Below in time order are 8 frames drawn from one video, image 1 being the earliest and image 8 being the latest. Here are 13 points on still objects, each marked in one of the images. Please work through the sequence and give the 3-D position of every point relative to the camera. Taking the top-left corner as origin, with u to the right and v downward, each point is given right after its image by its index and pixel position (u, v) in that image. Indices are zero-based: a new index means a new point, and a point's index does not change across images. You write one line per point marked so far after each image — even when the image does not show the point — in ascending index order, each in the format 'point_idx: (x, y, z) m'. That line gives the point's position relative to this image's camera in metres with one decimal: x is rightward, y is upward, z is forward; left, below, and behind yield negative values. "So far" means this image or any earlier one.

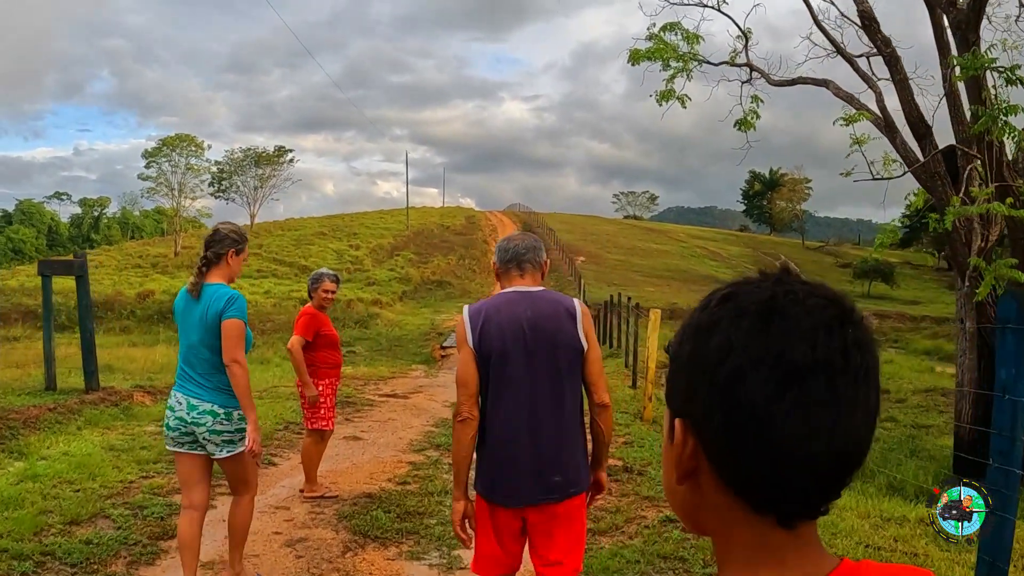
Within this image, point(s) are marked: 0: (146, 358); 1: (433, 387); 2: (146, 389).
0: (-10.1, -2.0, +19.3) m
1: (-1.3, -1.5, +10.6) m
2: (-4.8, -1.3, +9.1) m
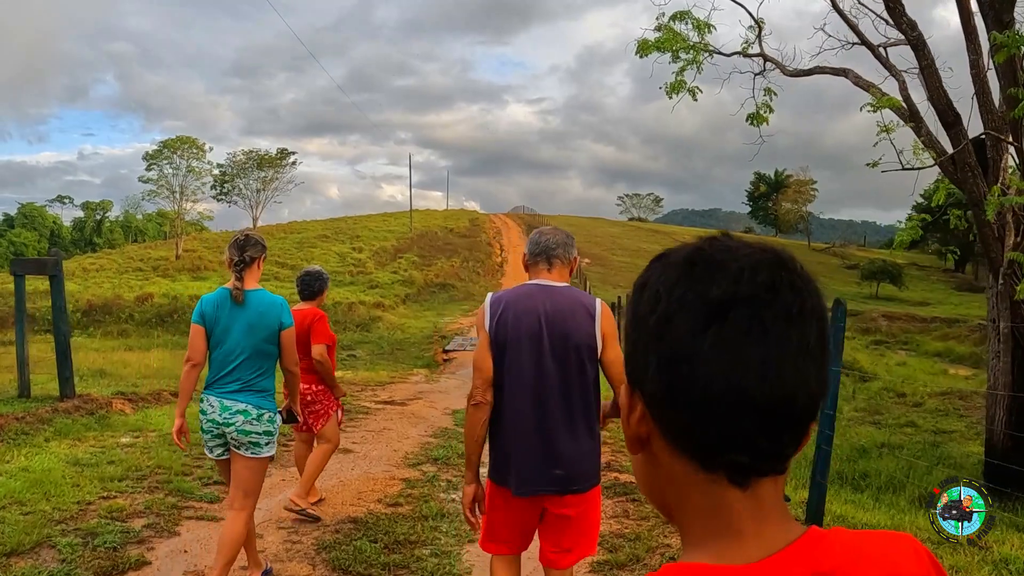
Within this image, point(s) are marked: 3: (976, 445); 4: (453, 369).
0: (-10.0, -2.0, +18.9) m
1: (-1.2, -1.5, +10.1) m
2: (-4.8, -1.3, +8.6) m
3: (+7.4, -2.5, +11.1) m
4: (-1.3, -1.7, +14.6) m
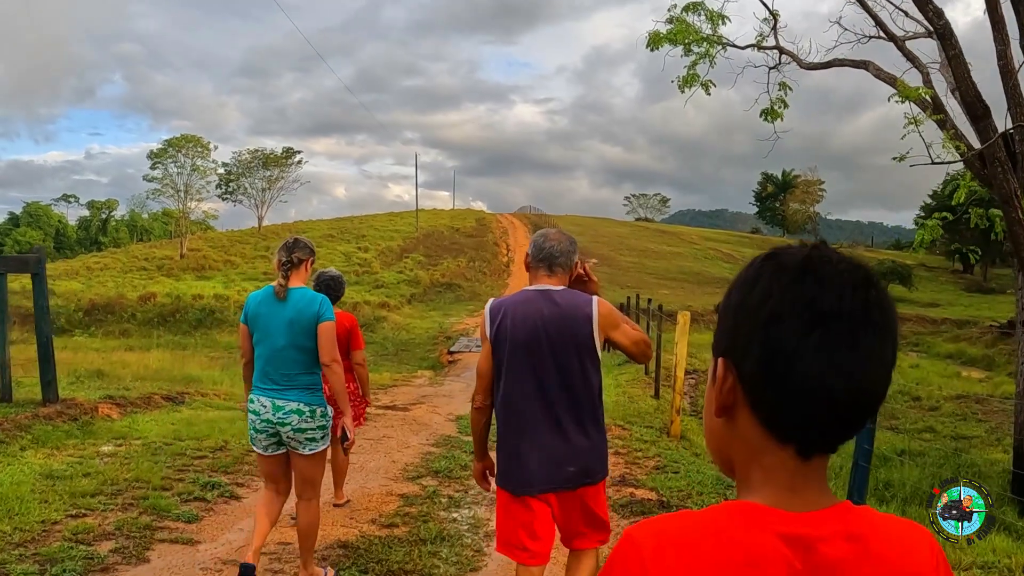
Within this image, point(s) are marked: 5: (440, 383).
0: (-9.9, -2.0, +18.5) m
1: (-1.1, -1.5, +9.7) m
2: (-4.7, -1.3, +8.2) m
3: (+7.5, -2.5, +10.7) m
4: (-1.1, -1.7, +14.2) m
5: (-1.2, -1.6, +11.7) m
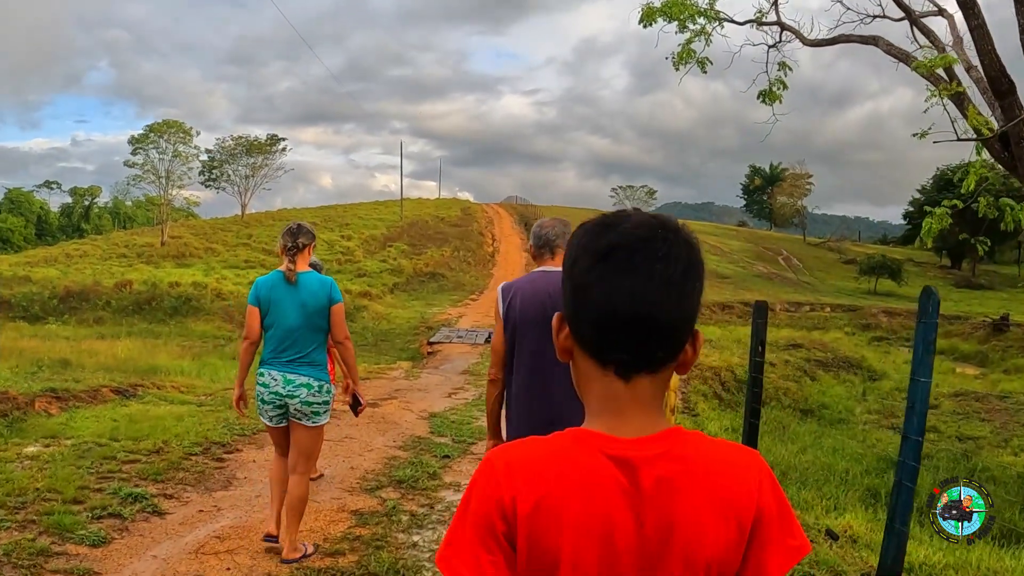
0: (-10.3, -1.6, +17.7) m
1: (-1.4, -1.3, +9.0) m
2: (-4.9, -1.1, +7.5) m
3: (+7.2, -2.4, +10.2) m
4: (-1.5, -1.4, +13.5) m
5: (-1.5, -1.4, +11.1) m
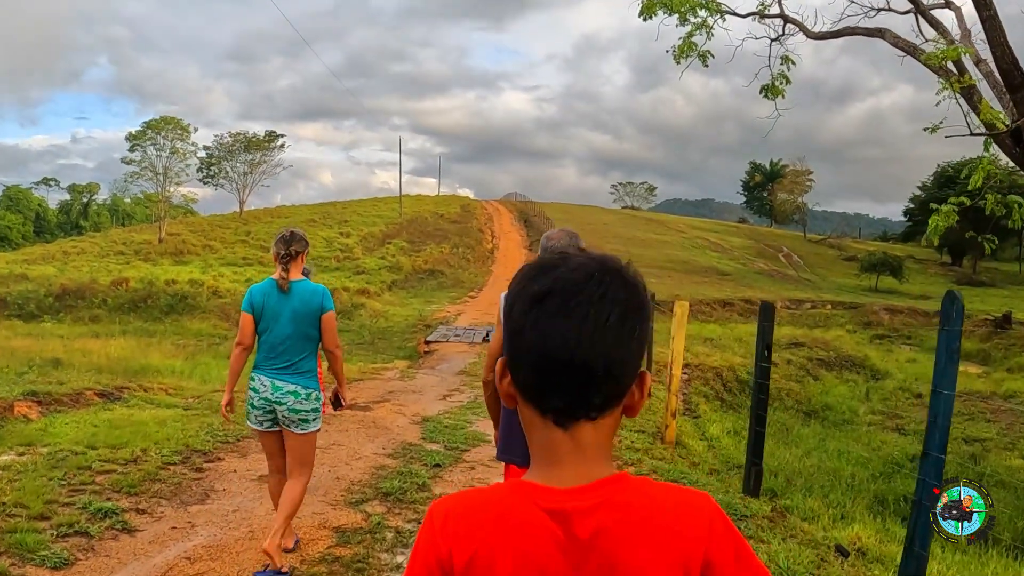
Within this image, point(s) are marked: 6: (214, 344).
0: (-10.3, -1.6, +17.5) m
1: (-1.4, -1.3, +8.8) m
2: (-4.9, -1.1, +7.3) m
3: (+7.2, -2.4, +10.0) m
4: (-1.5, -1.4, +13.3) m
5: (-1.5, -1.4, +10.8) m
6: (-8.4, -1.6, +19.6) m
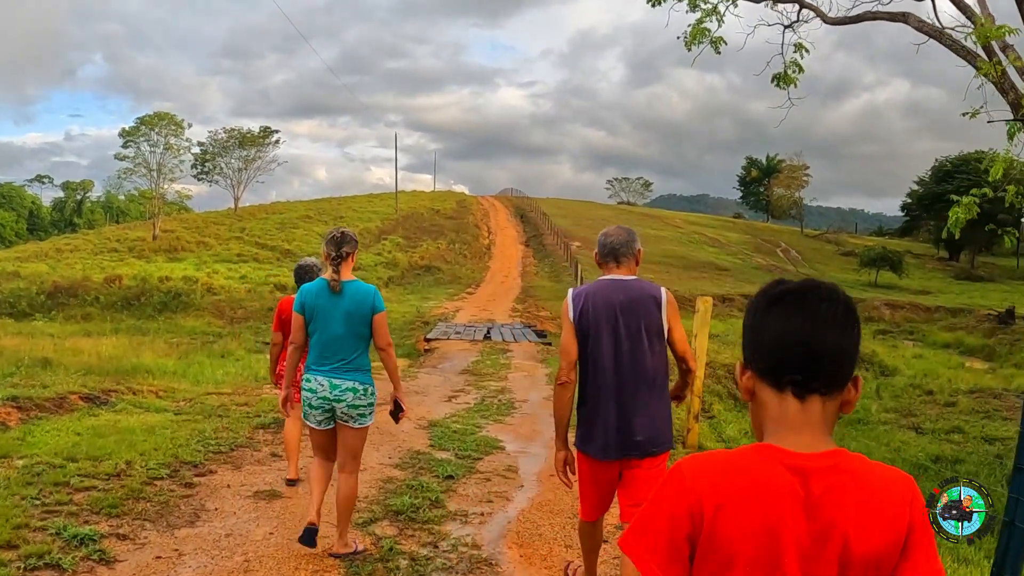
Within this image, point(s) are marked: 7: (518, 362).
0: (-10.3, -1.5, +17.0) m
1: (-1.3, -1.3, +8.4) m
2: (-4.8, -1.1, +6.8) m
3: (+7.3, -2.3, +9.6) m
4: (-1.4, -1.3, +12.9) m
5: (-1.5, -1.3, +10.4) m
6: (-8.4, -1.5, +19.1) m
7: (+0.1, -1.3, +12.2) m
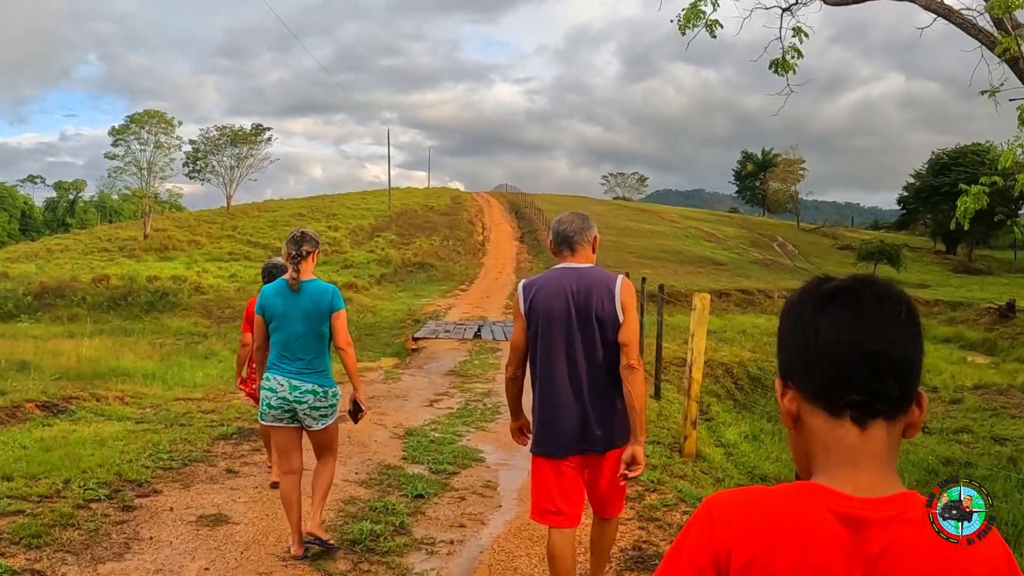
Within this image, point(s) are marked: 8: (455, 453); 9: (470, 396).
0: (-10.5, -1.5, +16.6) m
1: (-1.4, -1.3, +7.9) m
2: (-5.0, -1.1, +6.4) m
3: (+7.1, -2.2, +9.2) m
4: (-1.6, -1.3, +12.4) m
5: (-1.6, -1.3, +10.0) m
6: (-8.5, -1.5, +18.7) m
7: (0.0, -1.2, +11.8) m
8: (-0.4, -1.3, +5.8) m
9: (-0.5, -1.3, +8.3) m
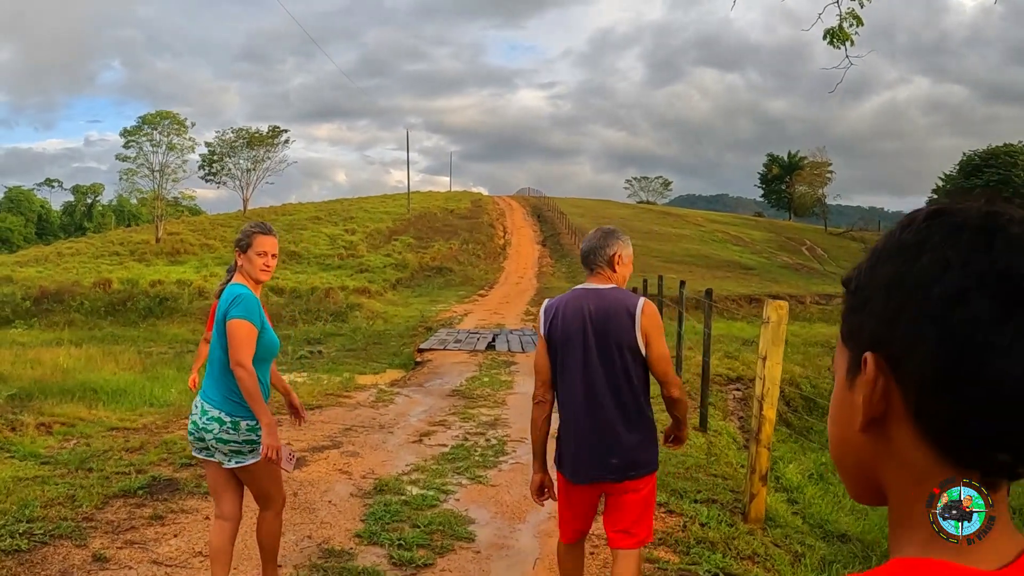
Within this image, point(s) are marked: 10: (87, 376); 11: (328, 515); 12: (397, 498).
0: (-10.1, -1.6, +15.3) m
1: (-1.4, -1.3, +6.5) m
2: (-4.9, -1.2, +5.0) m
3: (+7.2, -2.3, +7.5) m
4: (-1.4, -1.4, +11.0) m
5: (-1.5, -1.4, +8.5) m
6: (-8.2, -1.6, +17.4) m
7: (+0.1, -1.3, +10.3) m
8: (-0.4, -1.4, +4.3) m
9: (-0.4, -1.3, +6.8) m
10: (-7.7, -1.6, +12.6) m
11: (-1.1, -1.3, +4.5) m
12: (-0.7, -1.3, +4.6) m
